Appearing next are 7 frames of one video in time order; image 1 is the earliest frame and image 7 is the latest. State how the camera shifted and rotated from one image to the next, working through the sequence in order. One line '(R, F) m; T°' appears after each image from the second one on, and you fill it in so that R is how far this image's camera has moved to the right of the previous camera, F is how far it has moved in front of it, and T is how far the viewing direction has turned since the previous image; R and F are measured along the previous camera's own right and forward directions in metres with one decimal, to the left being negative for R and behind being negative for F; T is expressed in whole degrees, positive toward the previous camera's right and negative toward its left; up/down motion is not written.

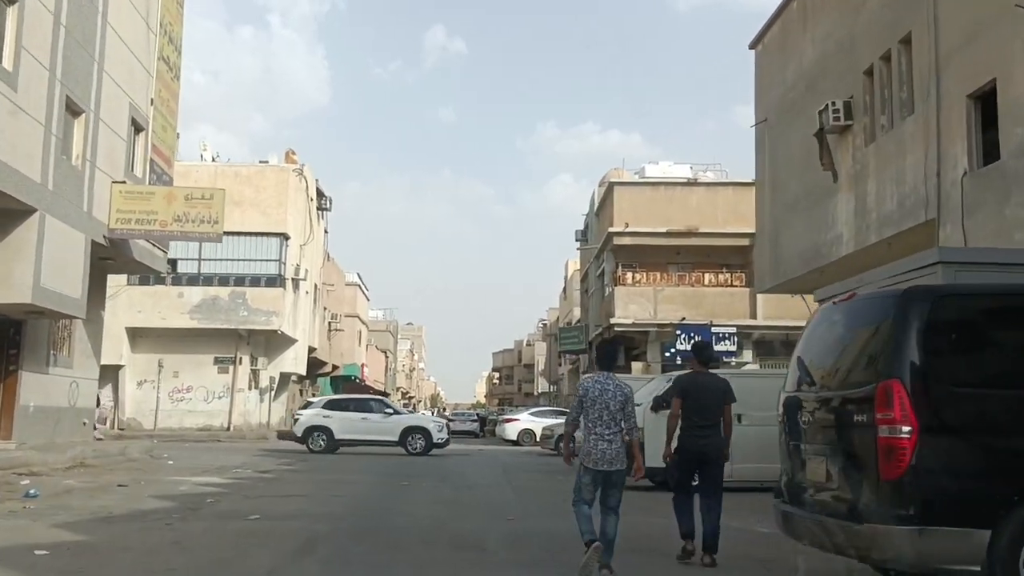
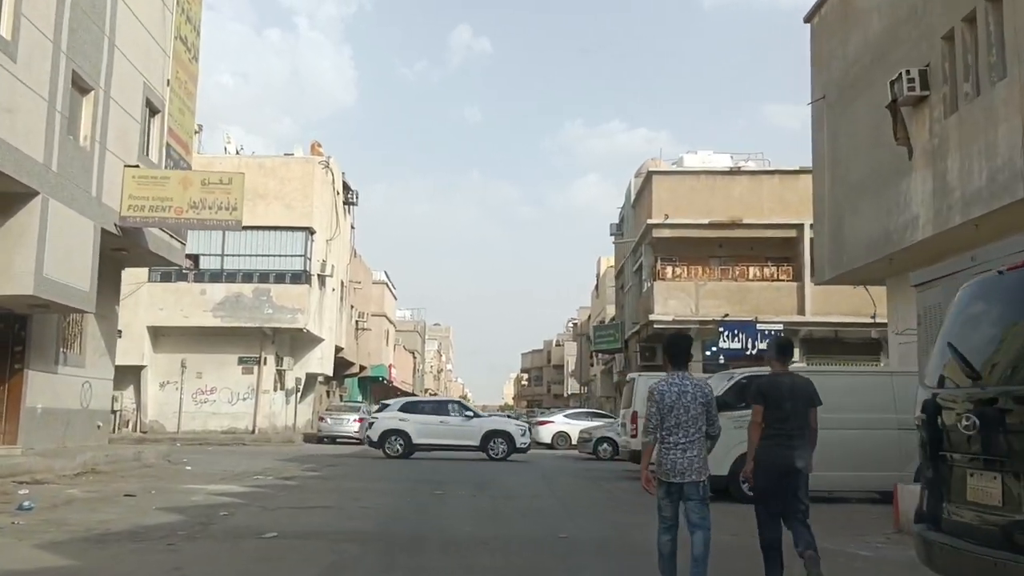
(-0.3, +1.5) m; -2°
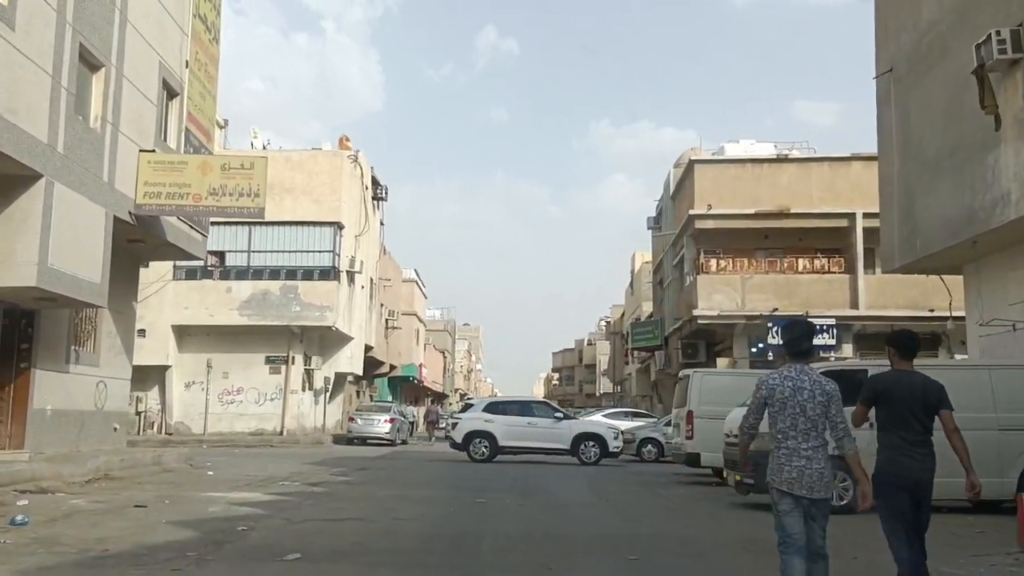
(-0.3, +1.4) m; -2°
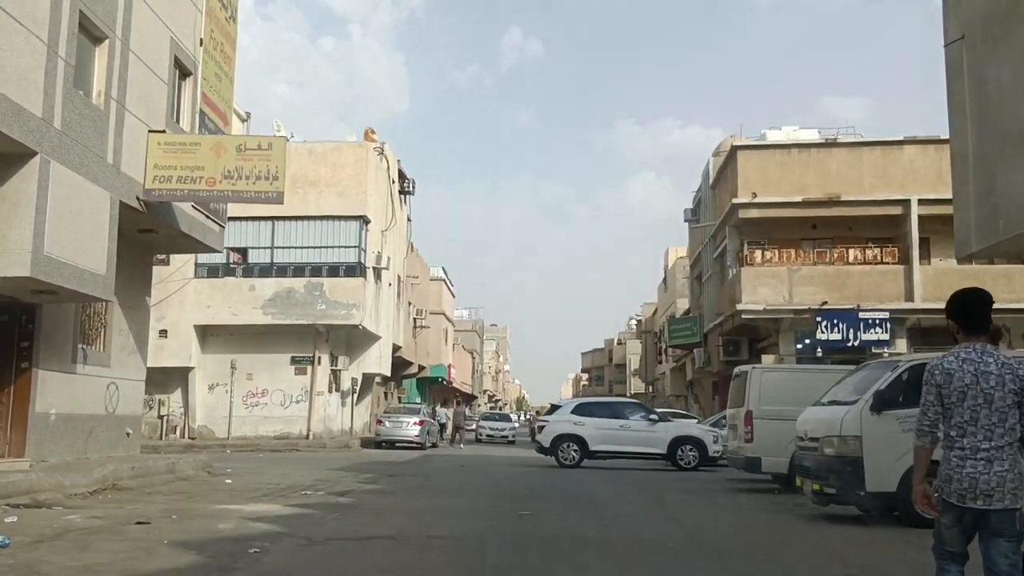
(-0.3, +1.4) m; -2°
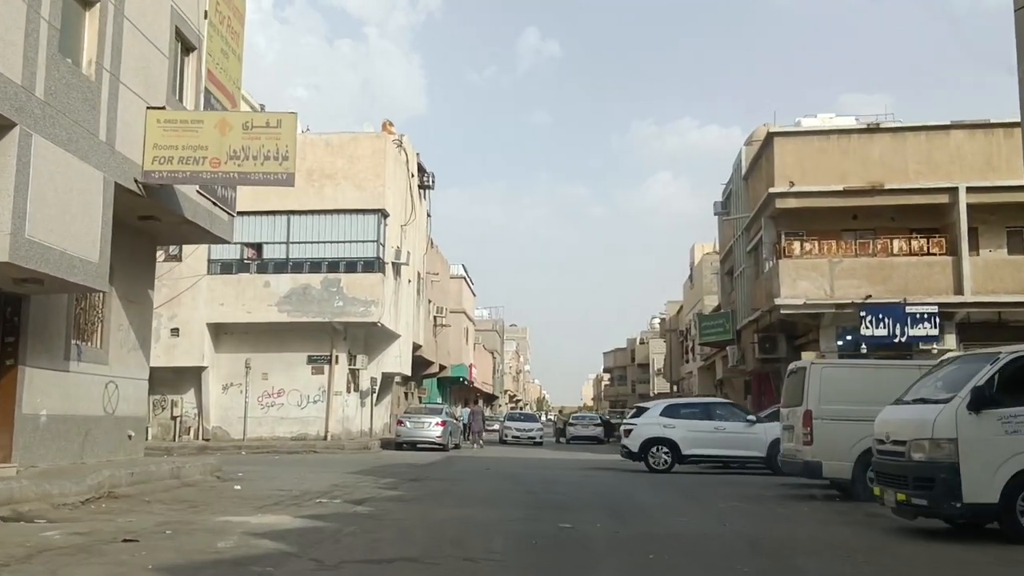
(-0.2, +1.4) m; -1°
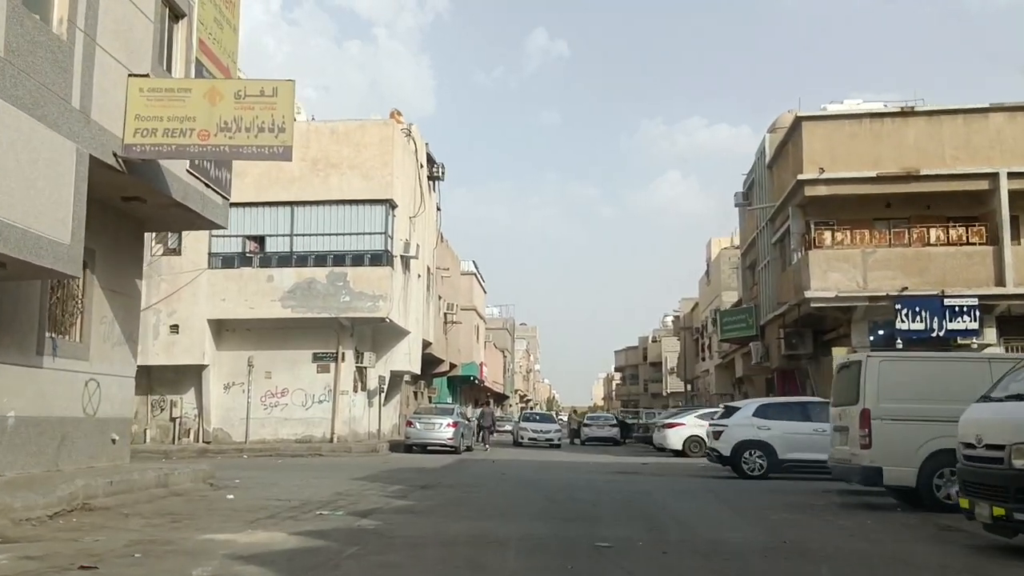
(-0.2, +1.4) m; -1°
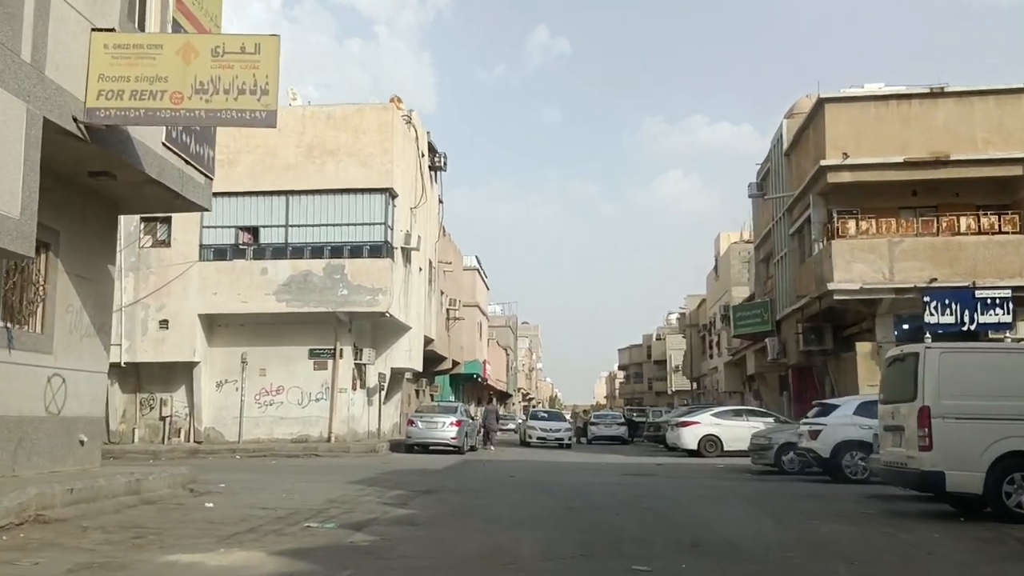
(-0.1, +1.4) m; 0°
